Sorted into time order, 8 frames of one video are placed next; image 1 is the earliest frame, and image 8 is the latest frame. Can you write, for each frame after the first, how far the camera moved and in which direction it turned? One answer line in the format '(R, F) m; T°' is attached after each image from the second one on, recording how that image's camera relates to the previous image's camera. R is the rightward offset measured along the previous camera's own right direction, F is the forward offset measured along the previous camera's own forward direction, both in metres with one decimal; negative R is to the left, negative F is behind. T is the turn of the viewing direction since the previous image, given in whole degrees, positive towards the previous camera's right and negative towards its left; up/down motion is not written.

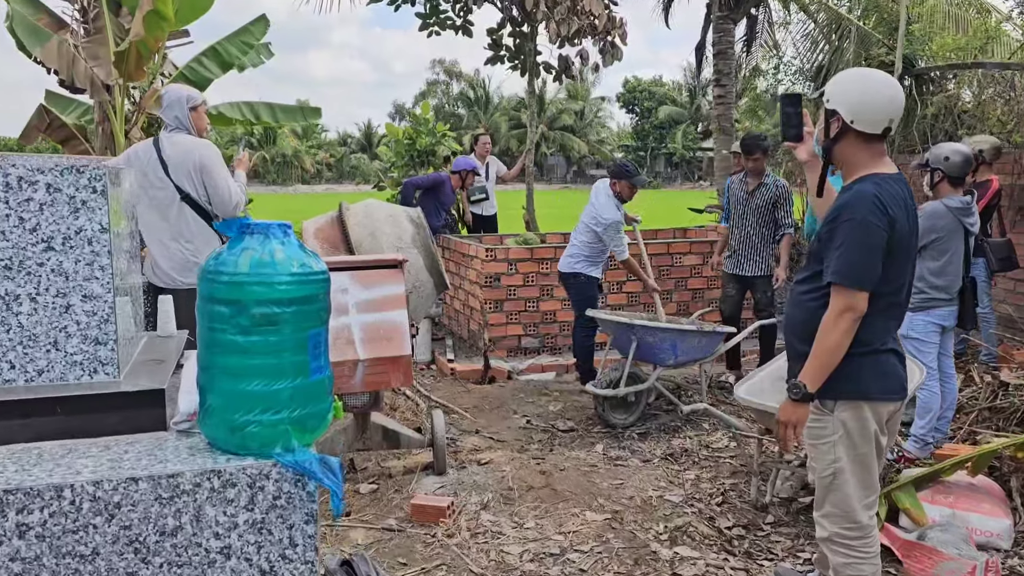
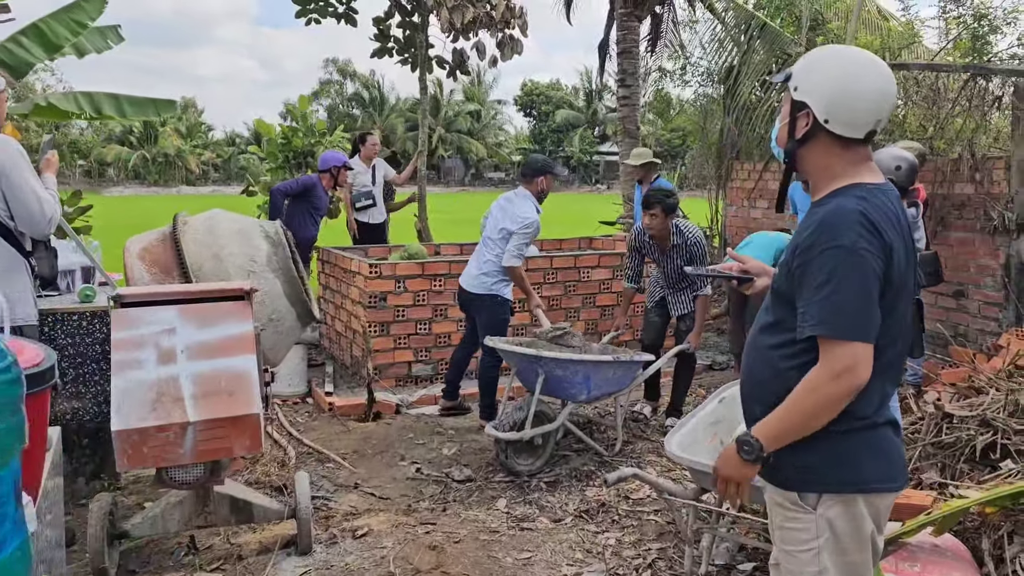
(+0.1, +0.8) m; +7°
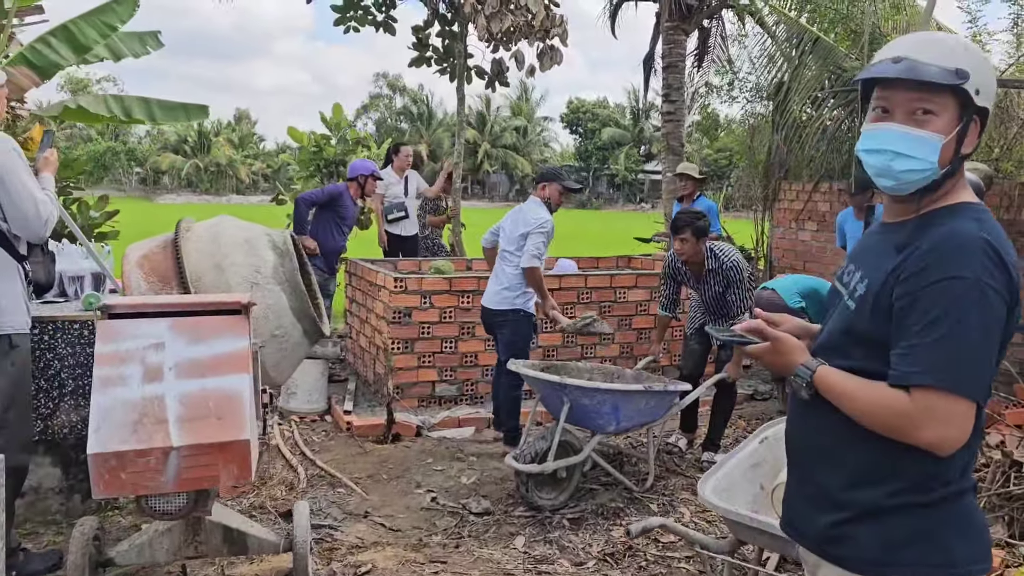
(+0.1, +0.3) m; -3°
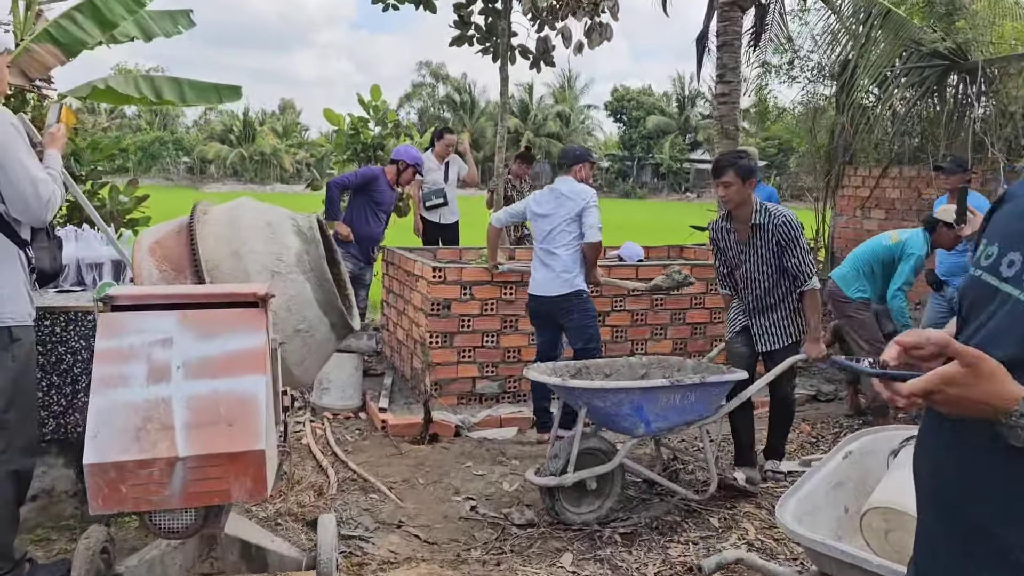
(0.0, +0.4) m; -3°
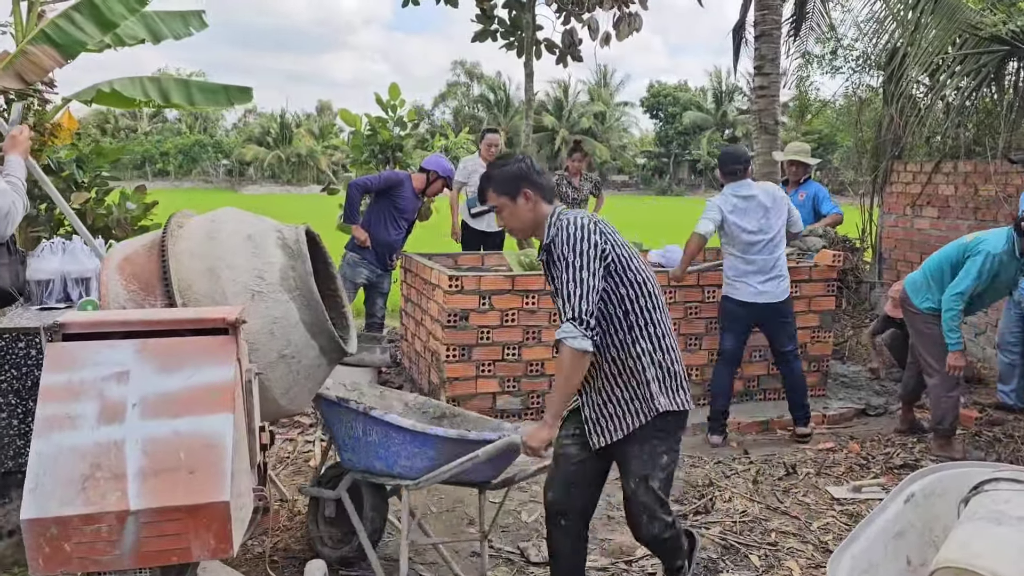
(+0.1, +0.3) m; -3°
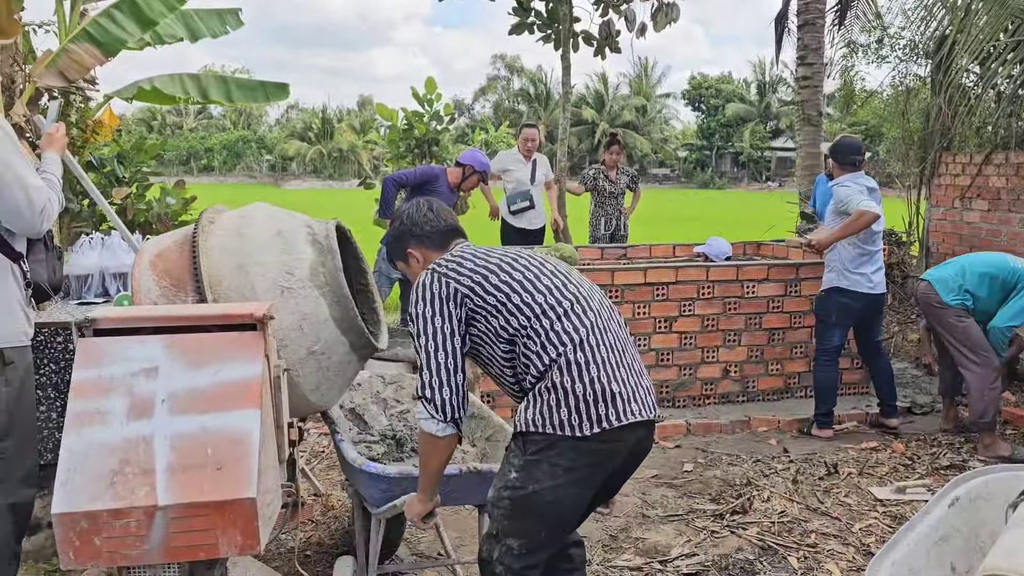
(0.0, 0.0) m; -3°
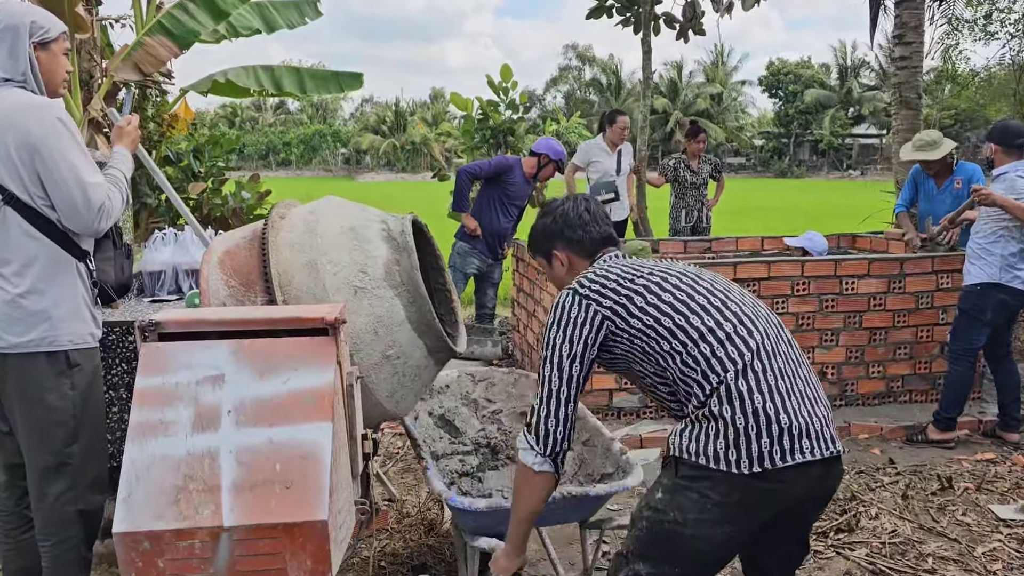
(-0.1, +0.2) m; -5°
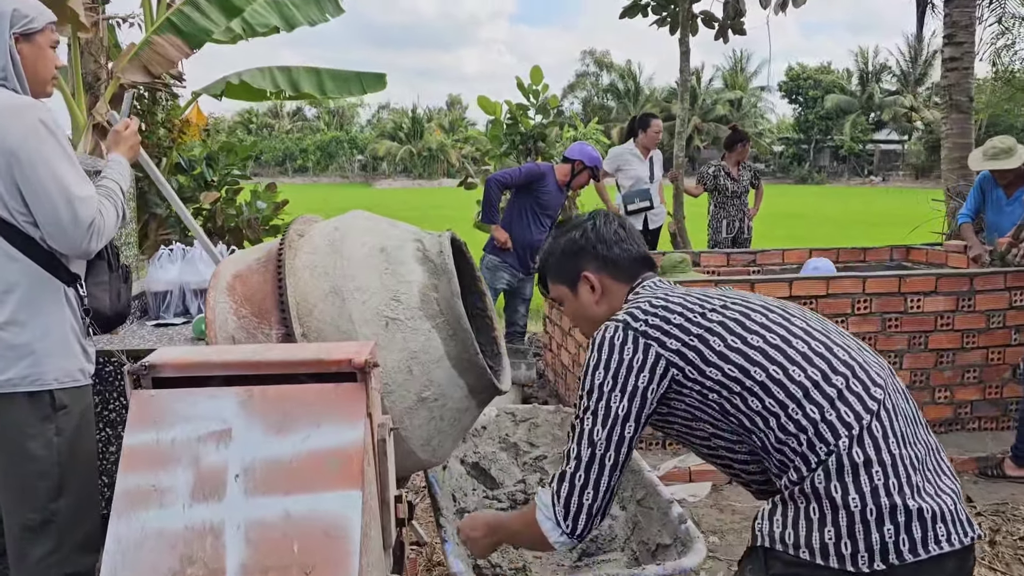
(-0.1, +0.4) m; -1°
